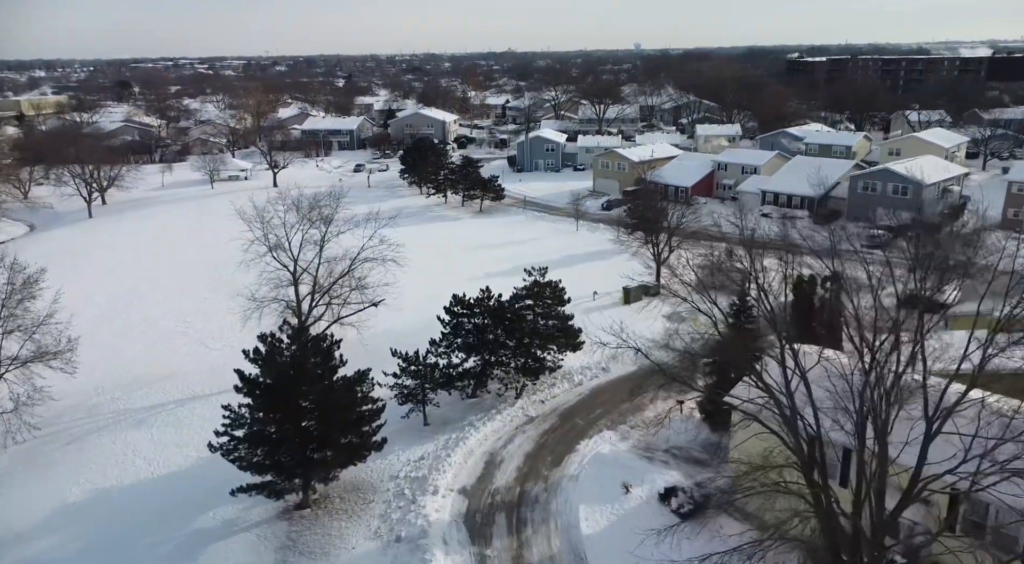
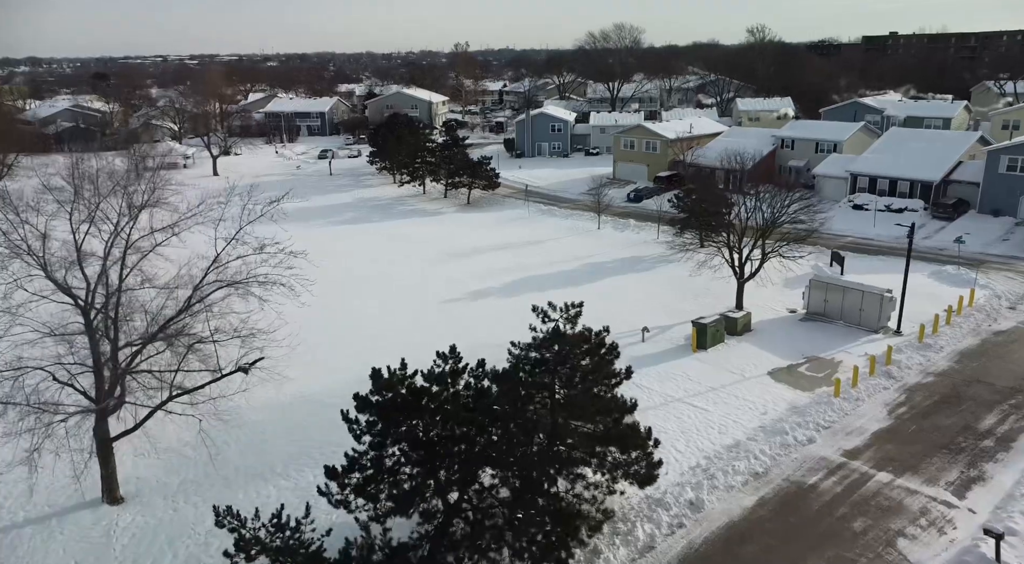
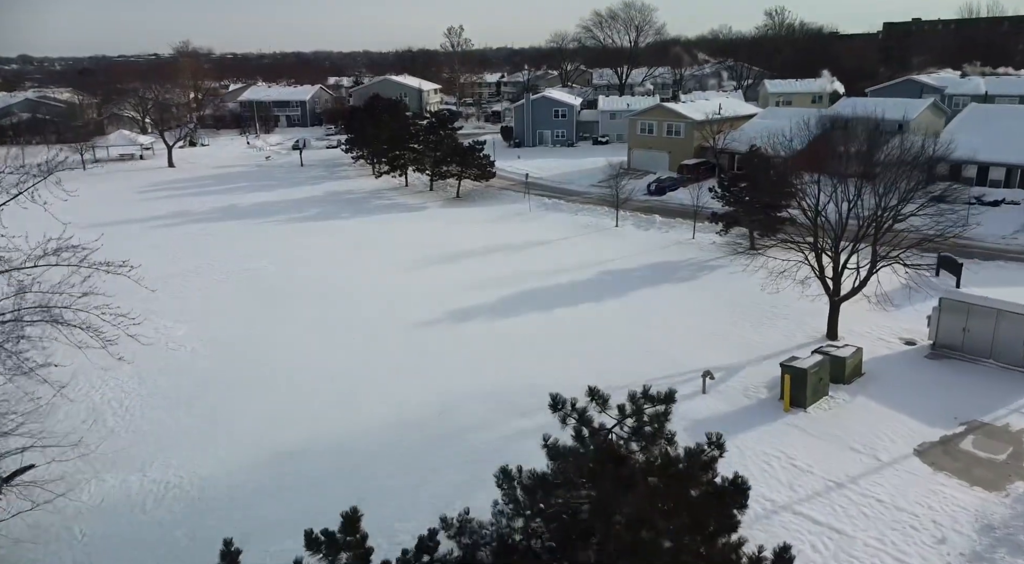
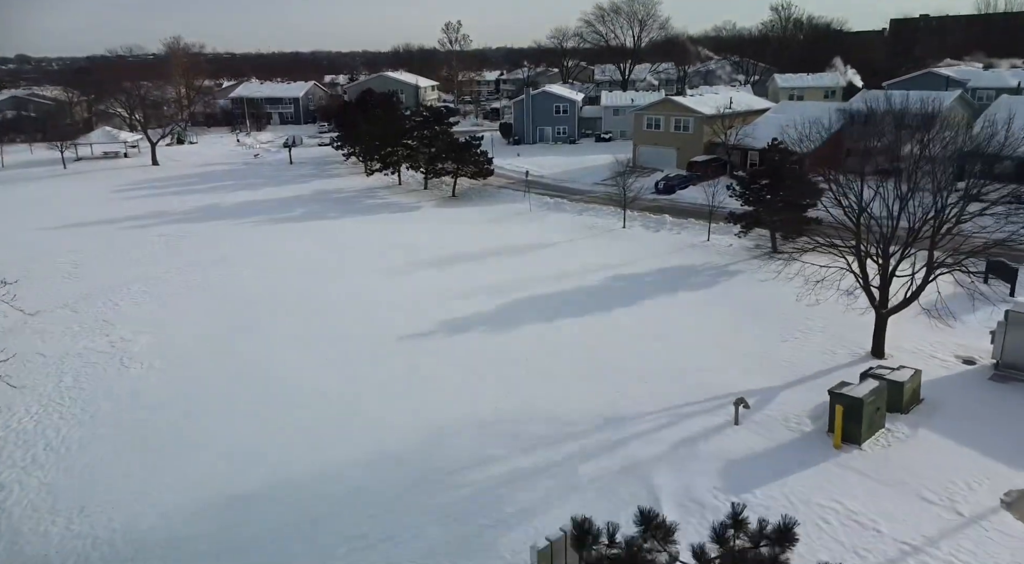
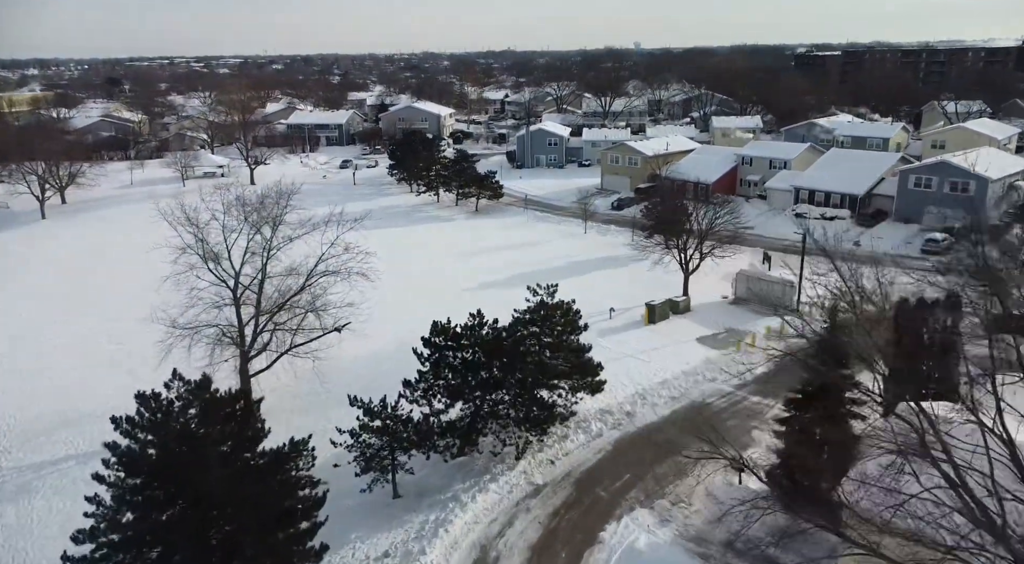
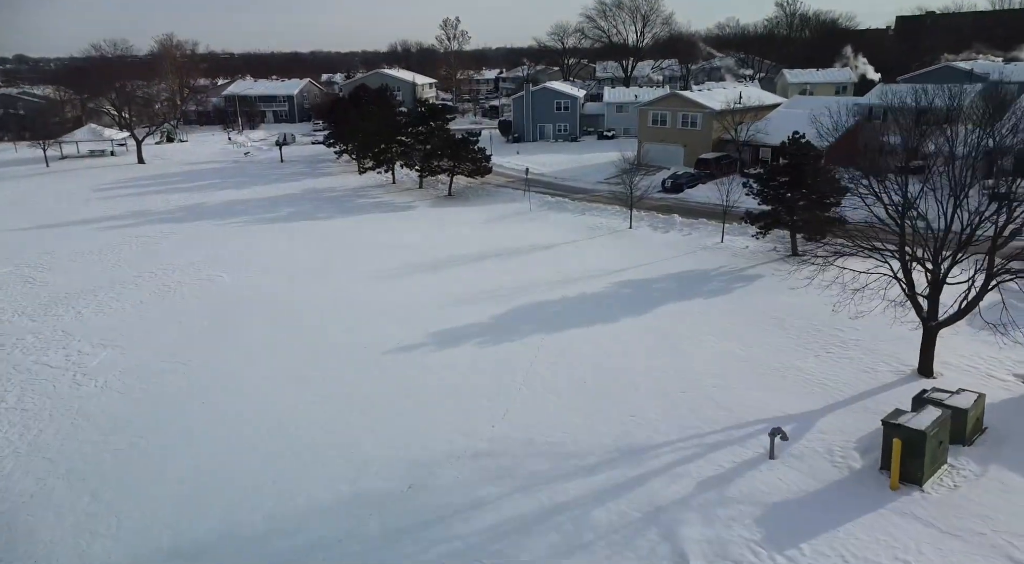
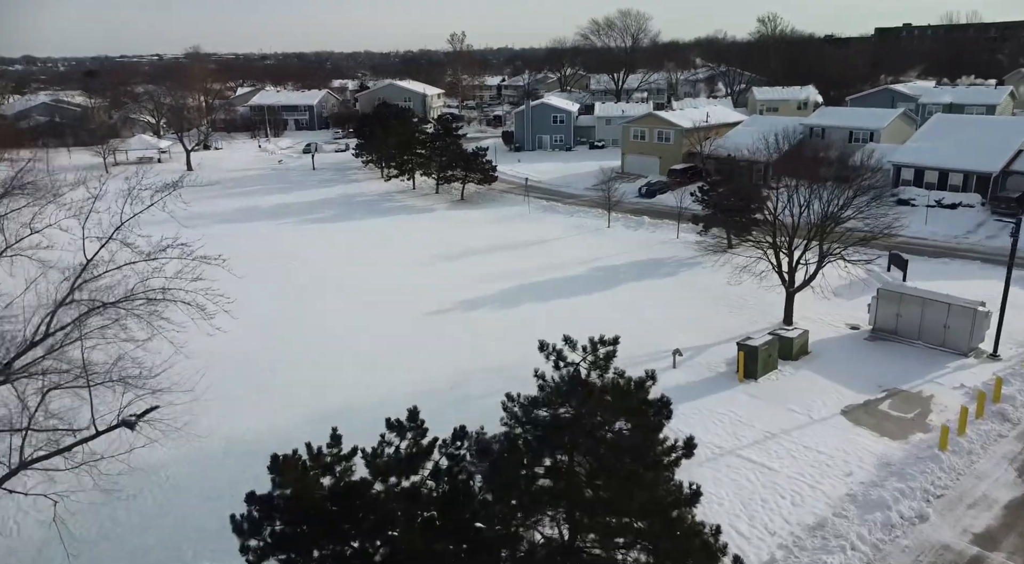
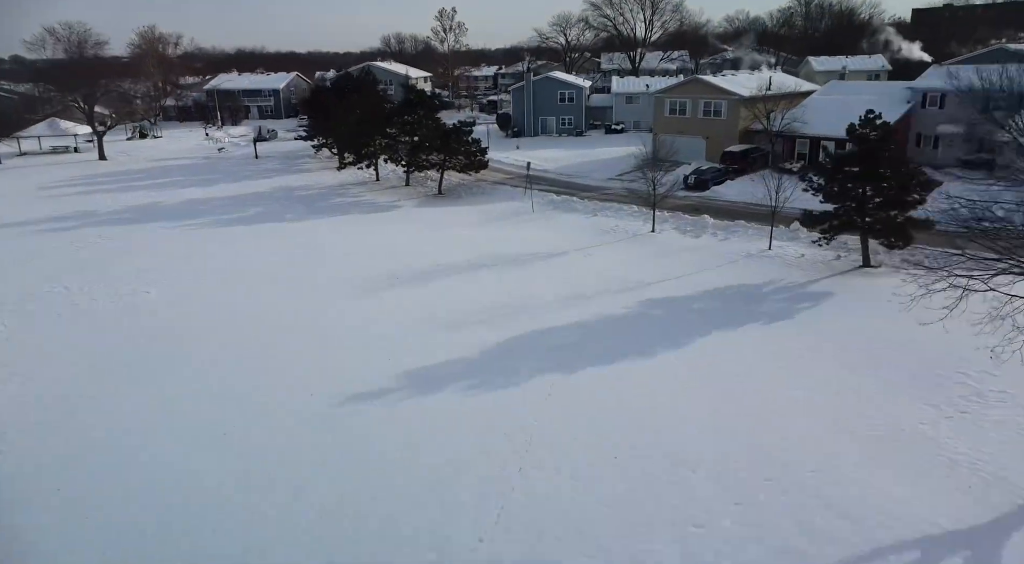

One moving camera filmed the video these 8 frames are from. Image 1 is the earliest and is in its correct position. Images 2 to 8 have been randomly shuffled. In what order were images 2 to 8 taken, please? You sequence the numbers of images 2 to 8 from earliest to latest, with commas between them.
5, 2, 7, 3, 4, 6, 8
